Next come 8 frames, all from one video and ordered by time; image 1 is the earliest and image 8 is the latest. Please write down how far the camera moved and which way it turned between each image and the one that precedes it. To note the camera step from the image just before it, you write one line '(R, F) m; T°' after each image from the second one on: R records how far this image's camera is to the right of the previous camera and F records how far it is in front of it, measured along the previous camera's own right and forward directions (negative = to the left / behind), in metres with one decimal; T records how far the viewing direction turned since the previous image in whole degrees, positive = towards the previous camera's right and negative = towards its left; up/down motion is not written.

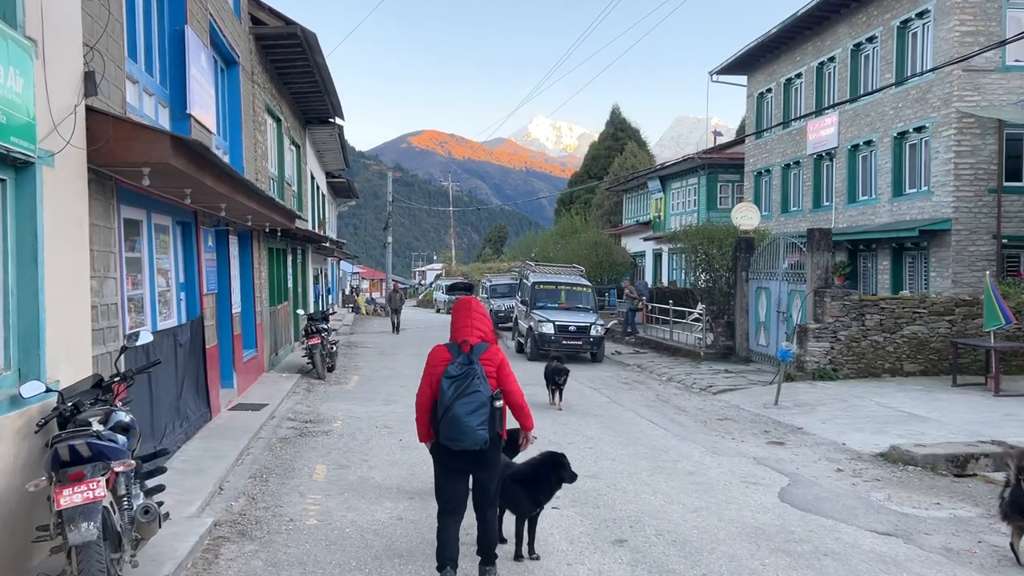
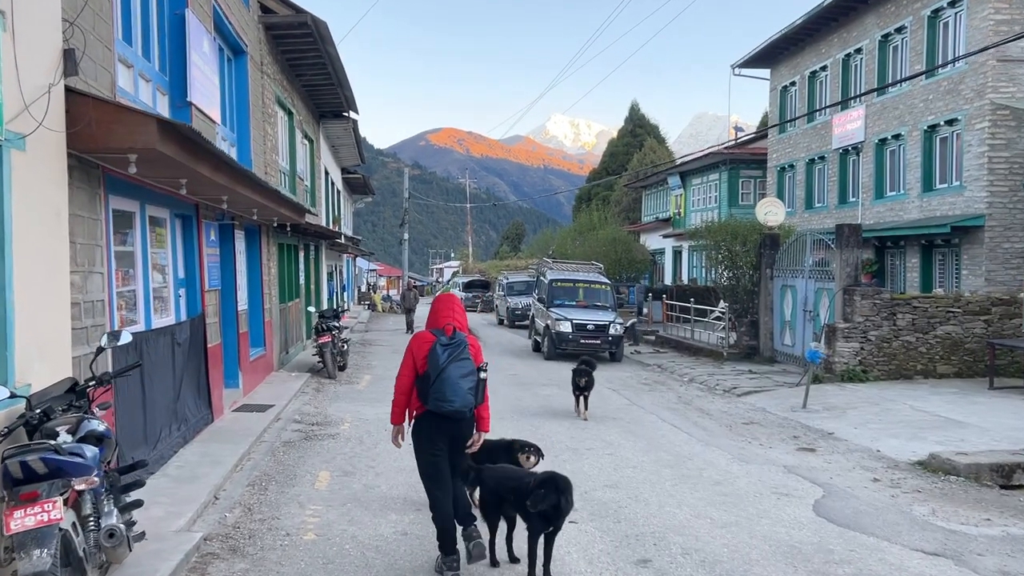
(0.0, +0.5) m; -1°
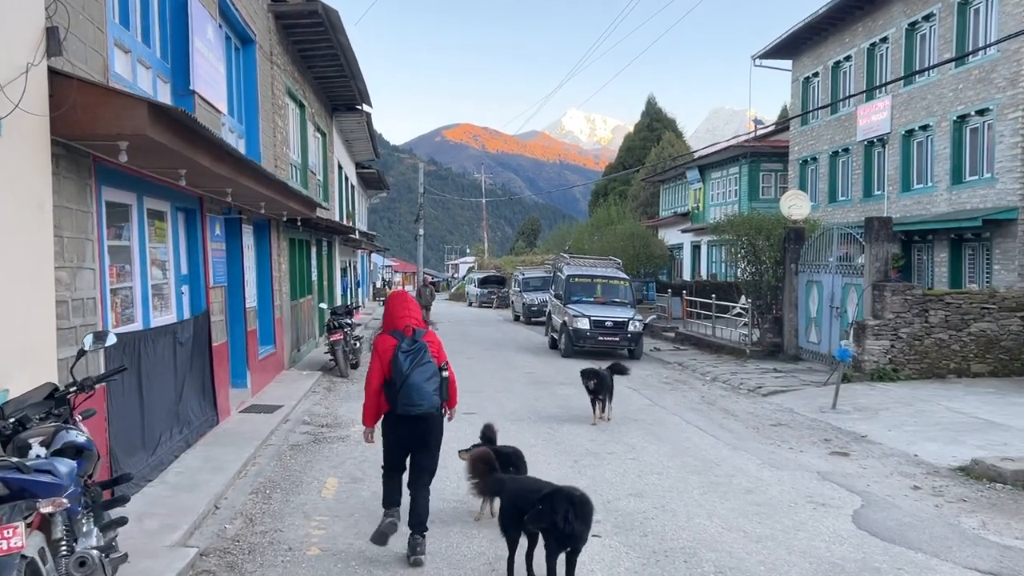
(0.0, +0.4) m; -1°
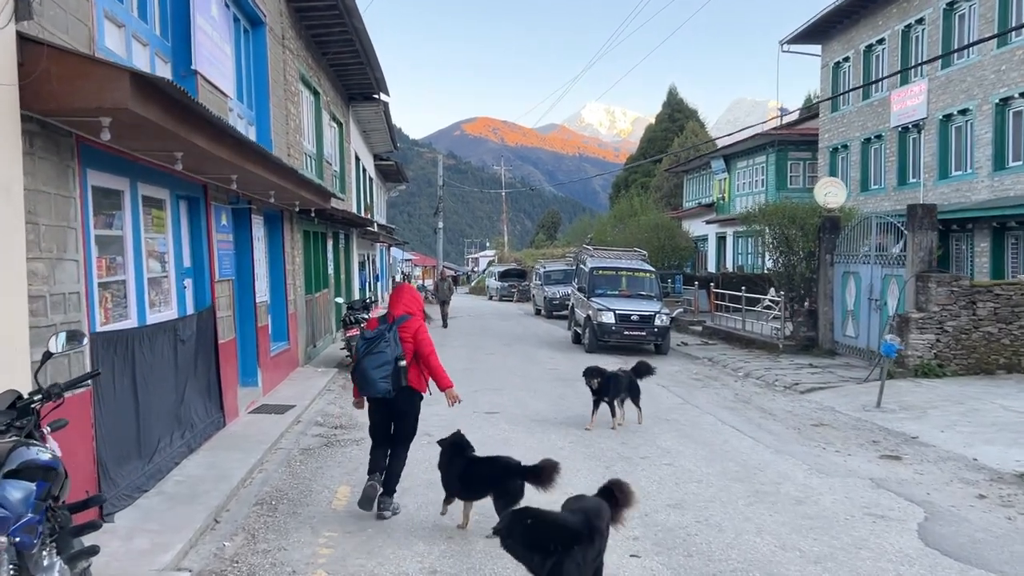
(0.0, +0.6) m; -1°
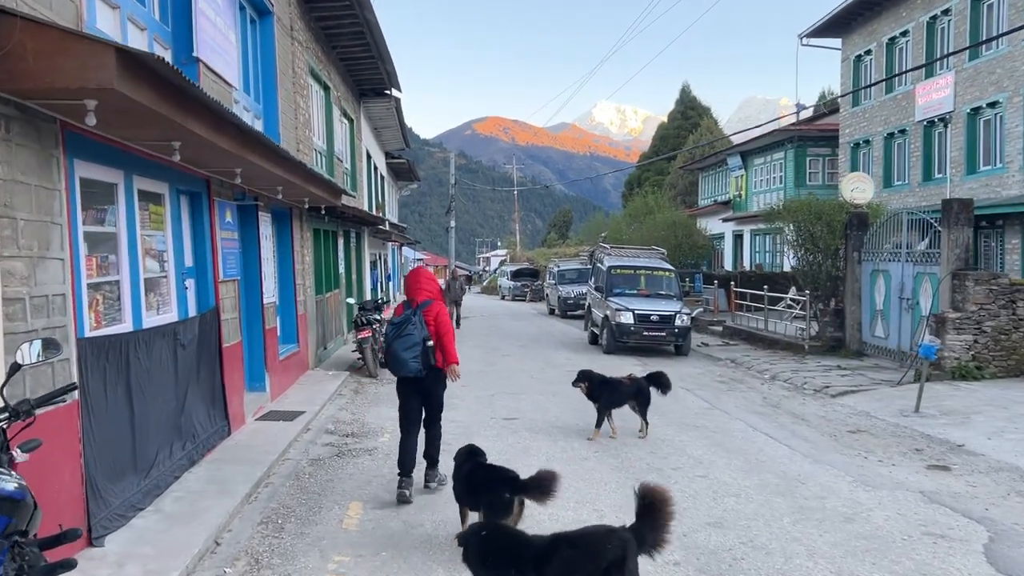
(-0.1, +0.5) m; -1°
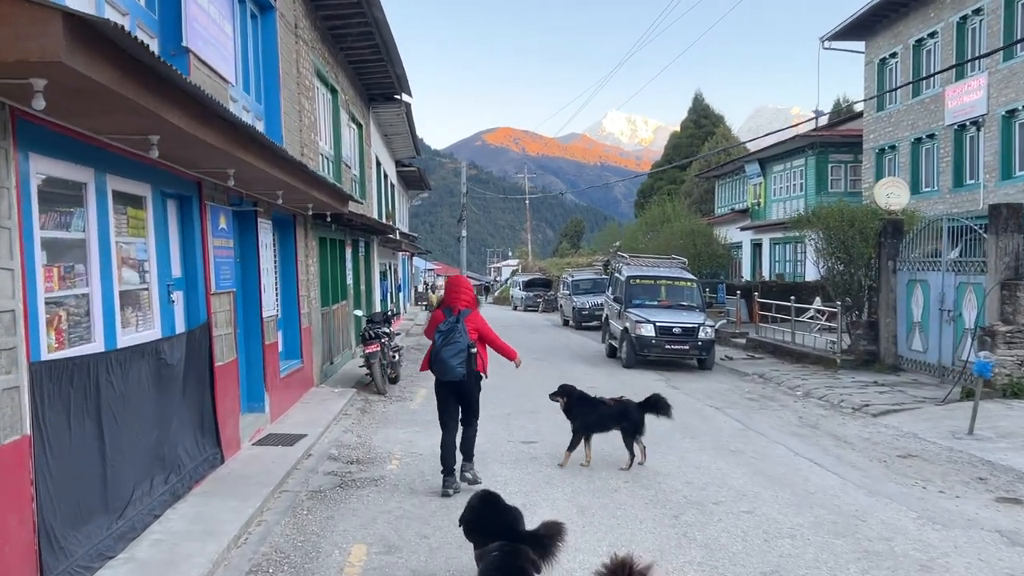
(-0.1, +0.8) m; -1°
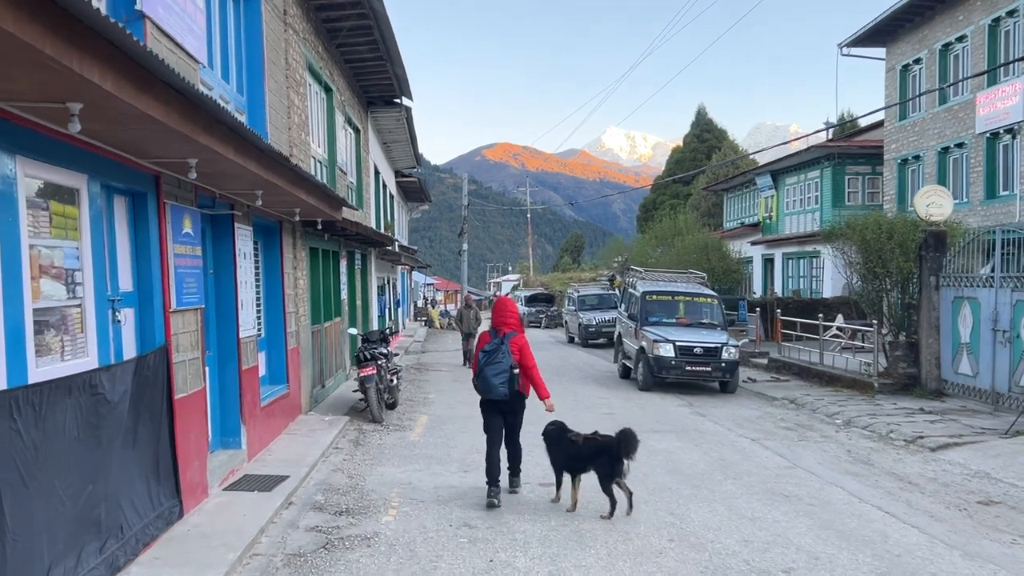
(-0.2, +1.2) m; 0°
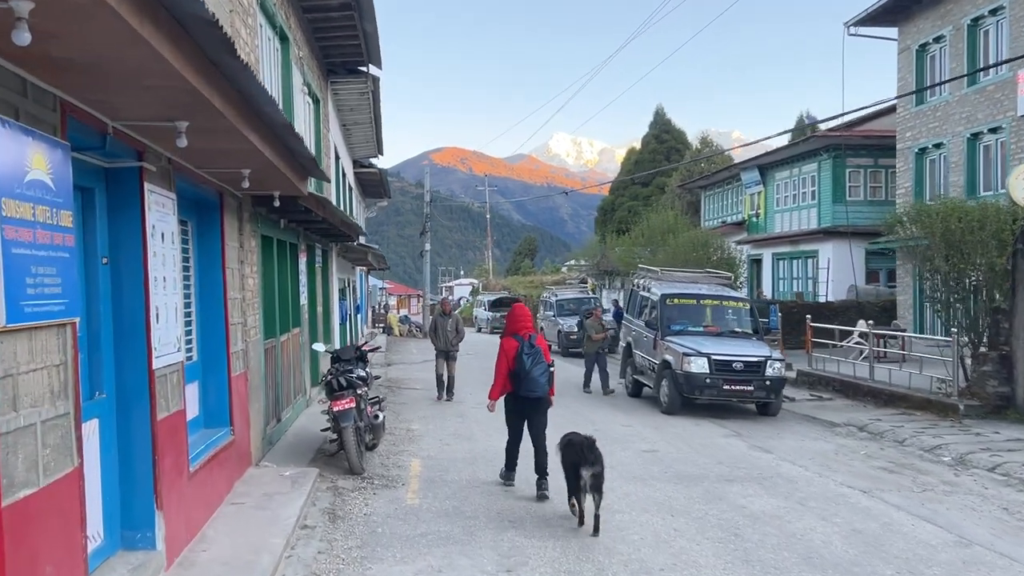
(-0.7, +2.9) m; +3°
